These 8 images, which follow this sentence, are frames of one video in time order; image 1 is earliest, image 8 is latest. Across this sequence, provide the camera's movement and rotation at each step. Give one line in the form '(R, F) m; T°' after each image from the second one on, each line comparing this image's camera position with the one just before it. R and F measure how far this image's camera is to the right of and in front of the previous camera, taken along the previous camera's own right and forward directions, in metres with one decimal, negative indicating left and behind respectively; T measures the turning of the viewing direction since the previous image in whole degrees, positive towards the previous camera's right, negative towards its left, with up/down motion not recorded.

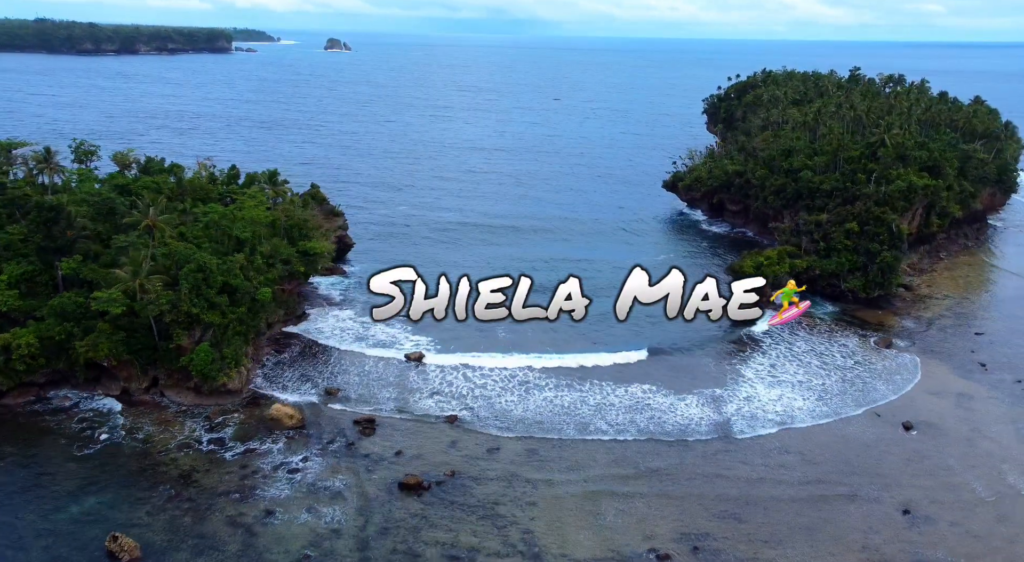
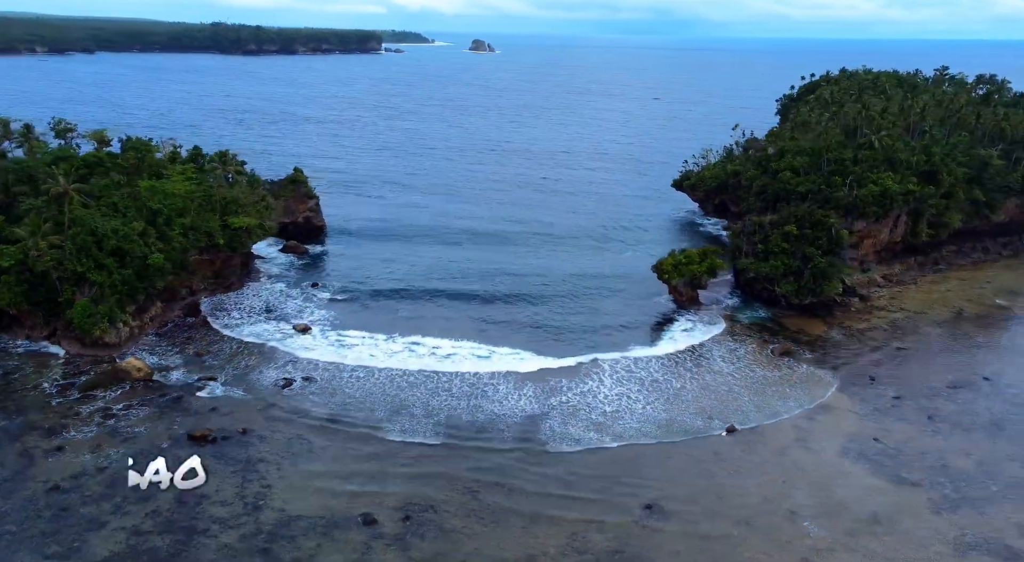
(+11.6, +0.4) m; -9°
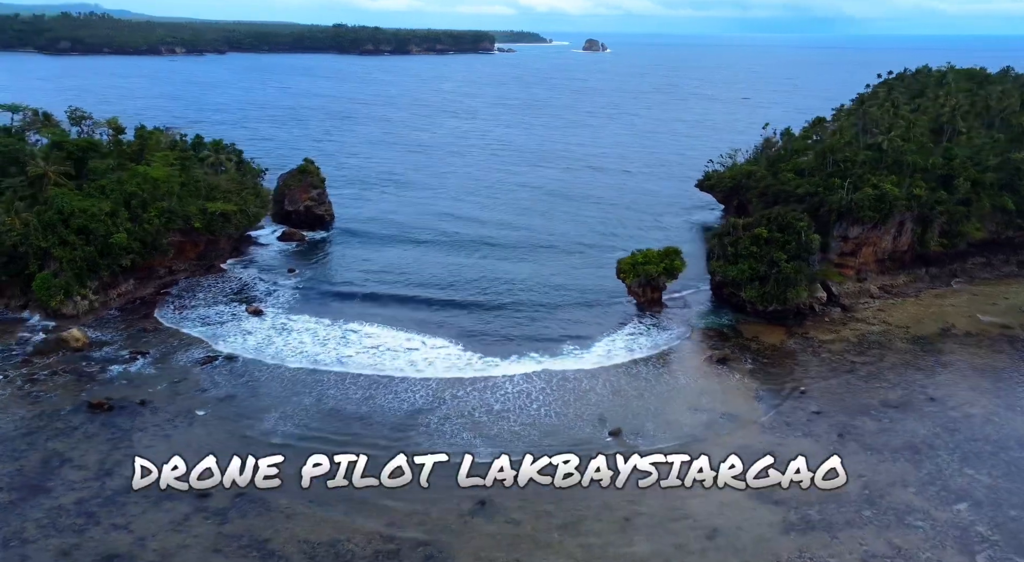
(+7.6, +0.9) m; -7°
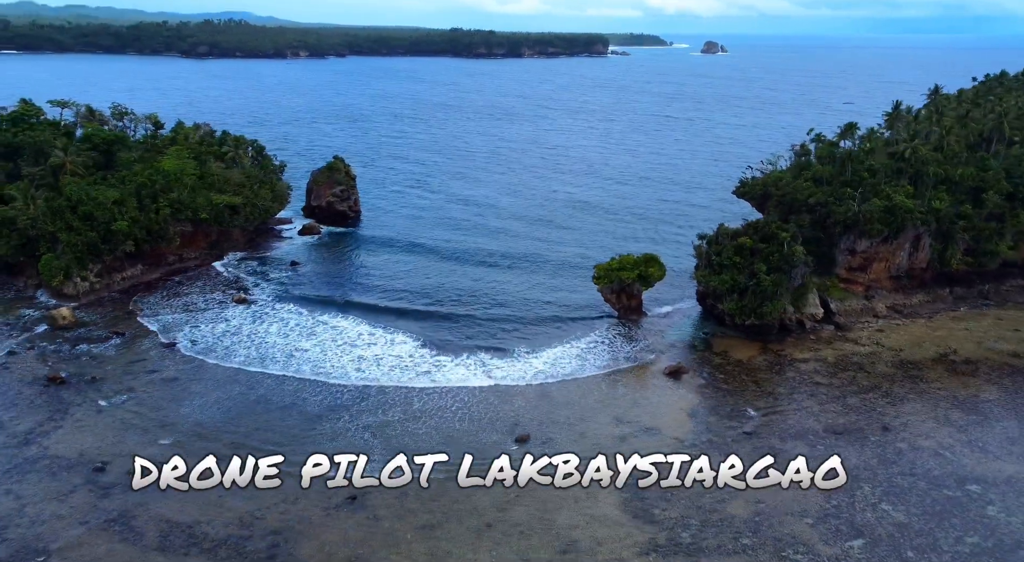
(+6.4, +0.7) m; -7°
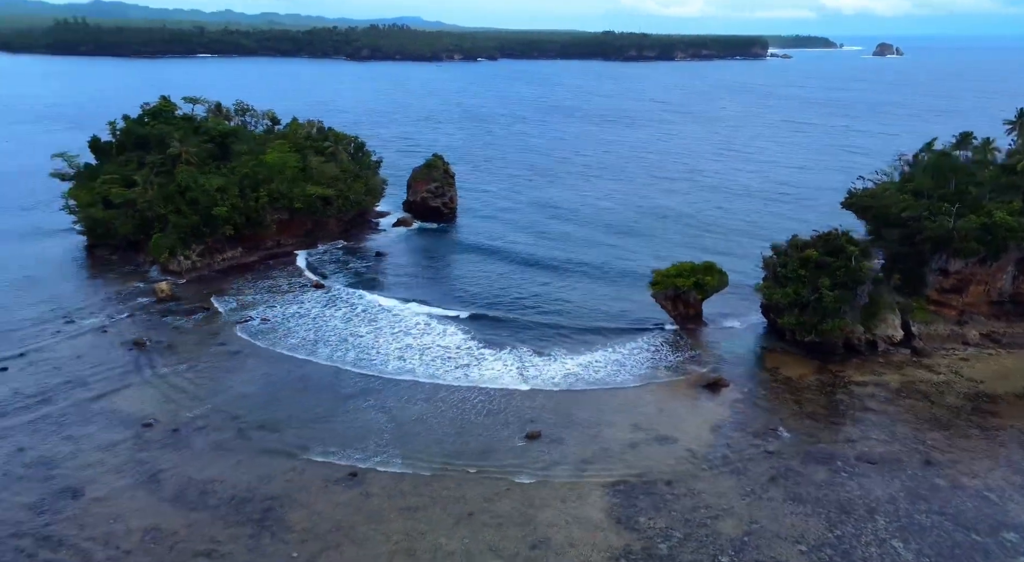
(+3.9, -0.1) m; -10°
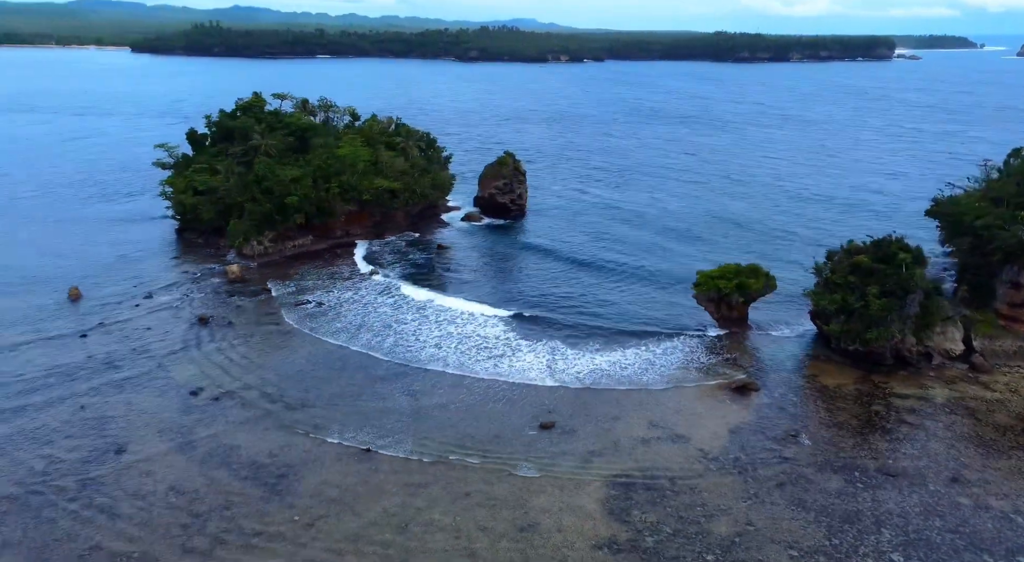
(+2.6, -0.5) m; -7°
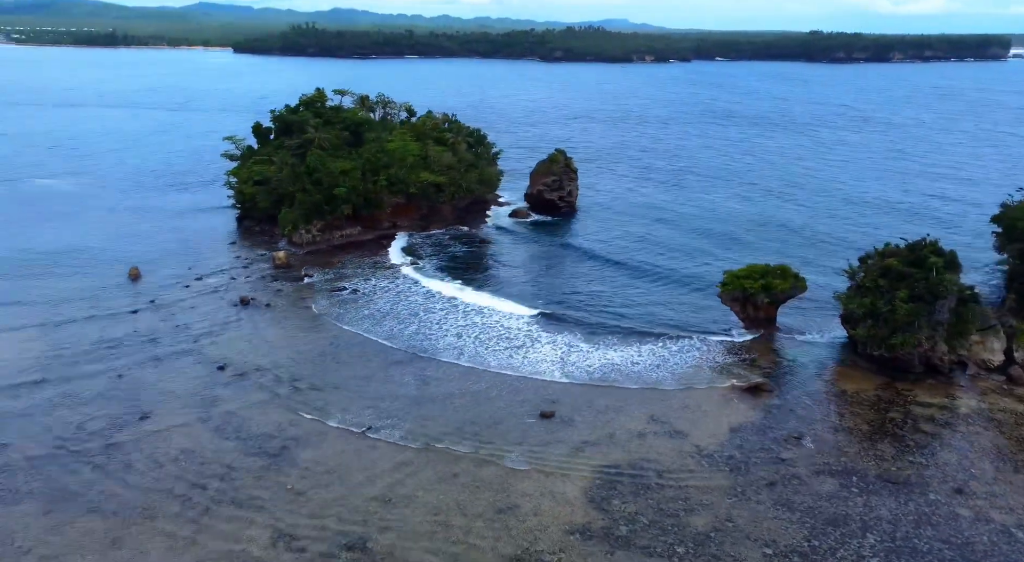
(+2.5, -0.4) m; -6°
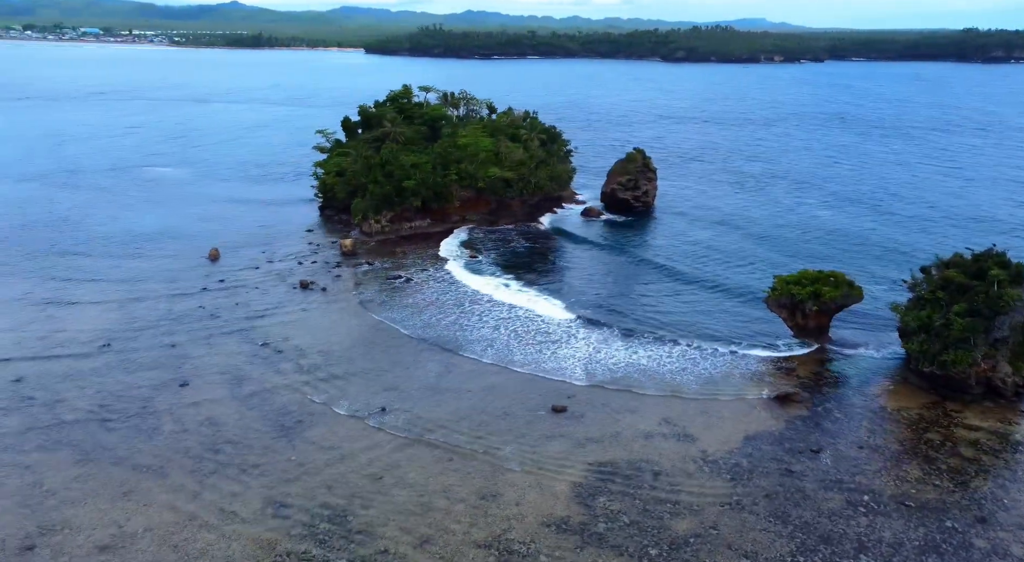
(+3.3, 0.0) m; -8°
